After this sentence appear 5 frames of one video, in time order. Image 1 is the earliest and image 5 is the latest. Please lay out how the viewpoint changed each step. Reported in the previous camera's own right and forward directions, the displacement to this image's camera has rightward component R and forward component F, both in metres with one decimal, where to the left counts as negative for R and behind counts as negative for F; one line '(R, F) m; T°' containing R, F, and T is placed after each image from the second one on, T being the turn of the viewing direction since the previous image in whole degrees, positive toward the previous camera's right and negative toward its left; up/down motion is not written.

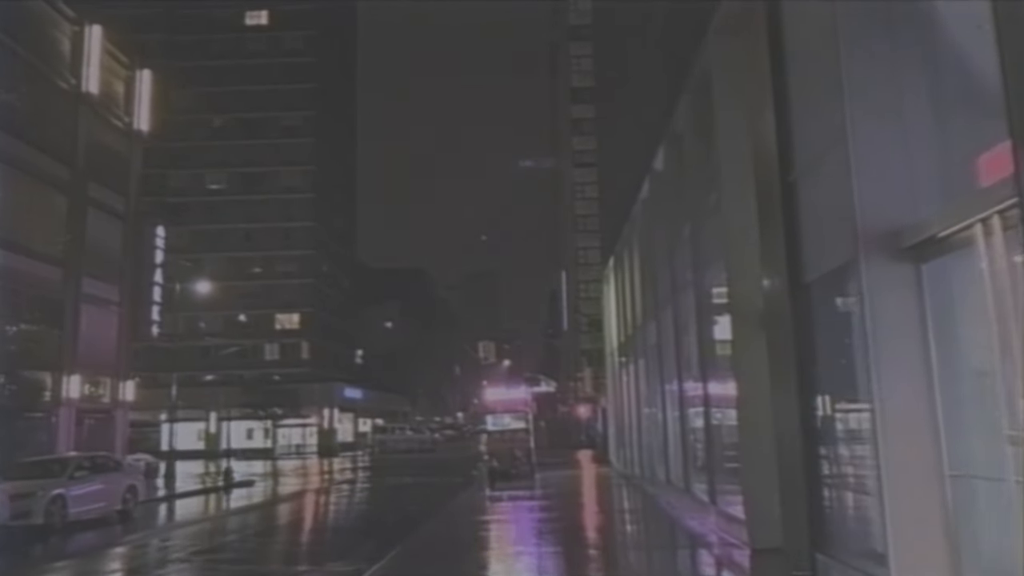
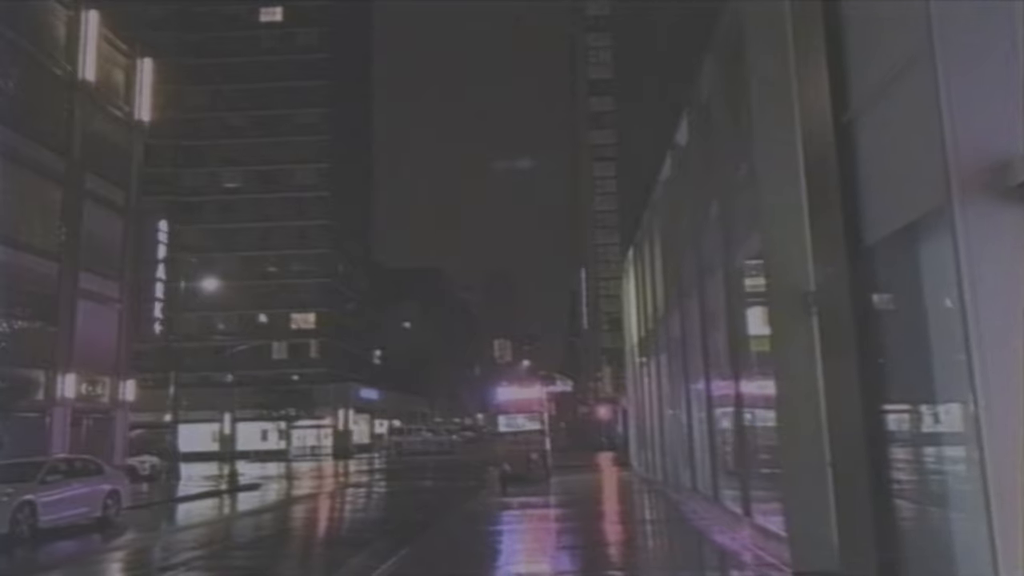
(+0.1, +0.7) m; -1°
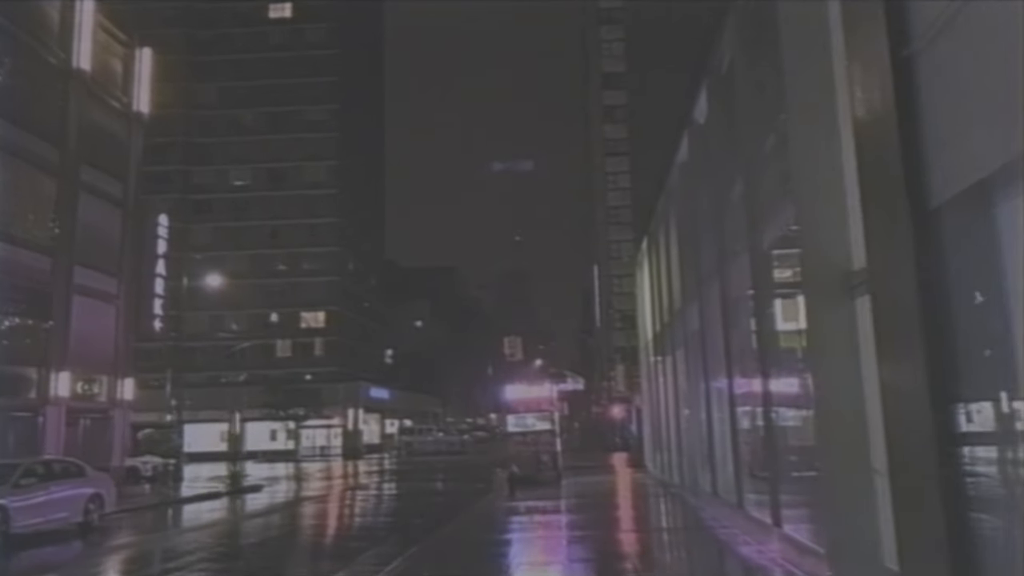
(+0.1, +0.5) m; -1°
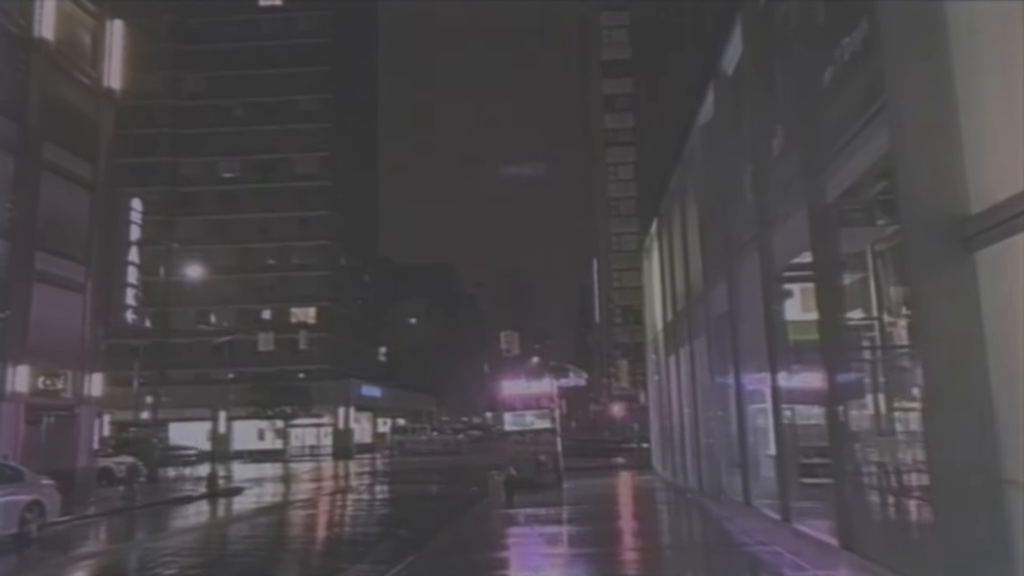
(0.0, +0.9) m; 0°
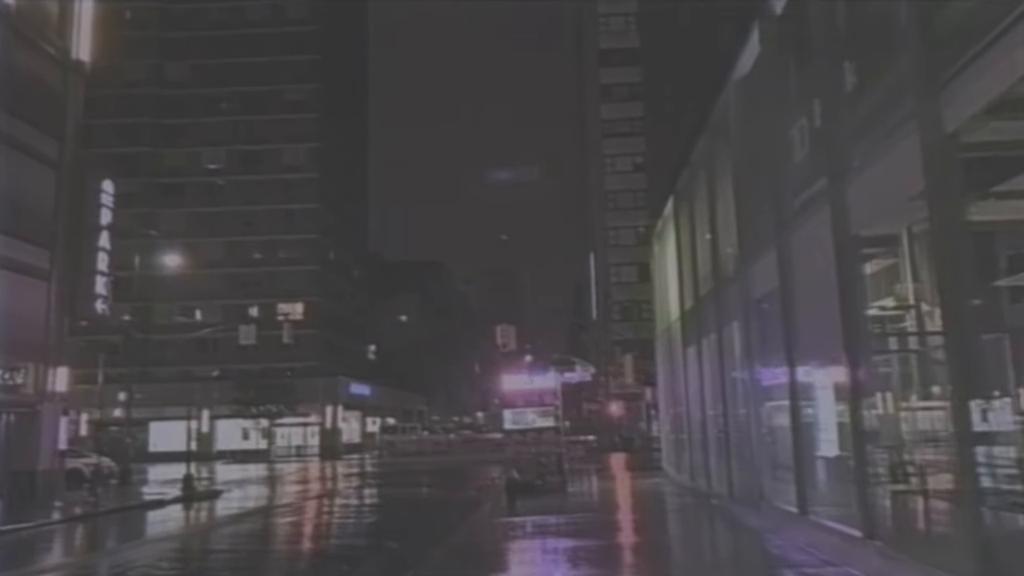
(-0.1, +0.9) m; +1°
